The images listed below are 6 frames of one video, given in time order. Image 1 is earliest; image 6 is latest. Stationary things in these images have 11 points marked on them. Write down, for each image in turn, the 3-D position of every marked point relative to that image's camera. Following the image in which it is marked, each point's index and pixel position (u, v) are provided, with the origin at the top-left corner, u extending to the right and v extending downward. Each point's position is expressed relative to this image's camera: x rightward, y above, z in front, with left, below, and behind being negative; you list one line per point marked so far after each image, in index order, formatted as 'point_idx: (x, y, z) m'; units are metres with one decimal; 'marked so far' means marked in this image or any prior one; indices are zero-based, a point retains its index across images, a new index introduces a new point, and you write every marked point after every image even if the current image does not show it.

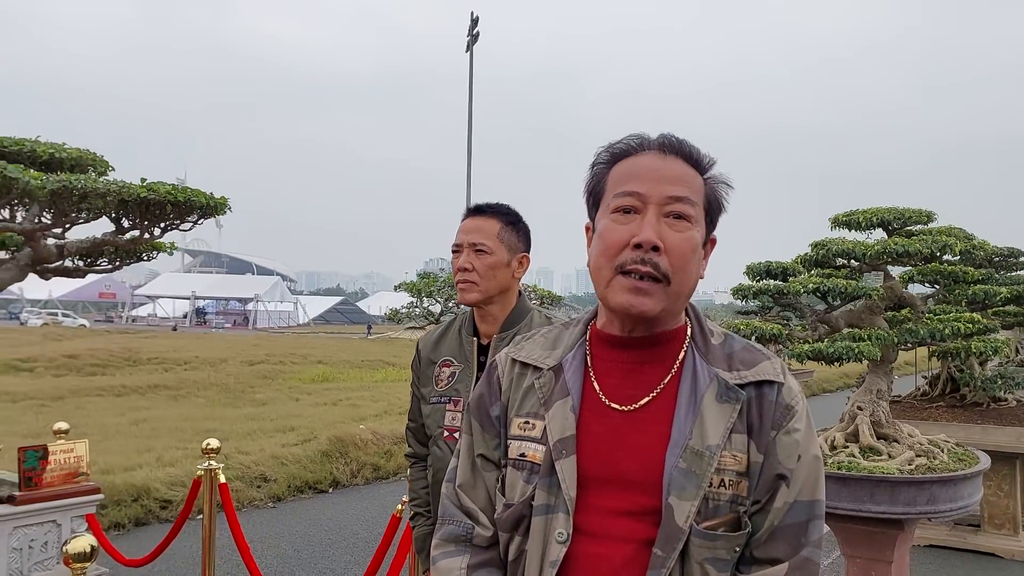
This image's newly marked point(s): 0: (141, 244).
0: (-2.0, +0.2, +4.4) m
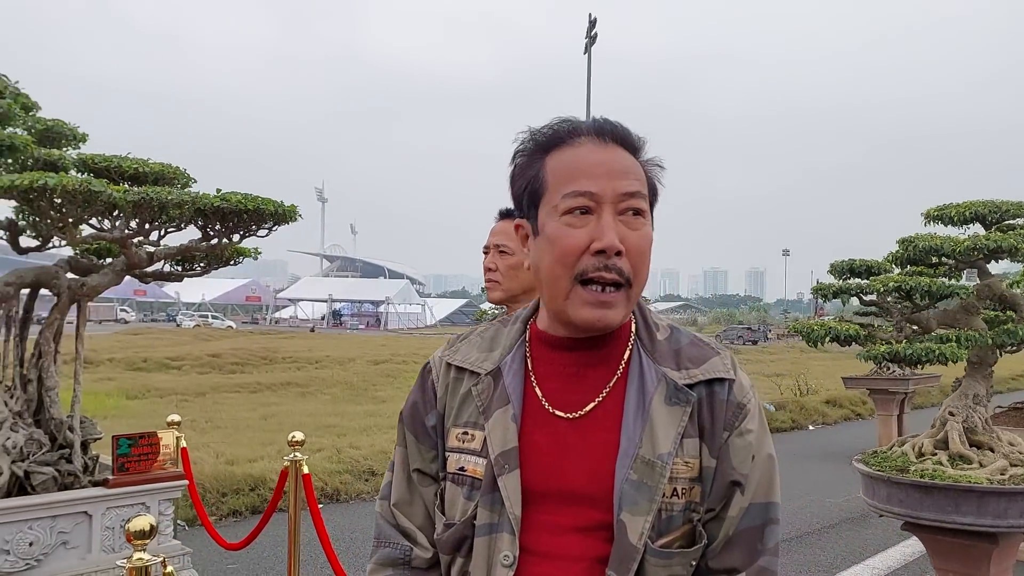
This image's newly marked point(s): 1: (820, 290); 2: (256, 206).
0: (-1.7, +0.2, +4.8) m
1: (+2.1, 0.0, +5.7) m
2: (-1.4, +0.4, +4.3) m
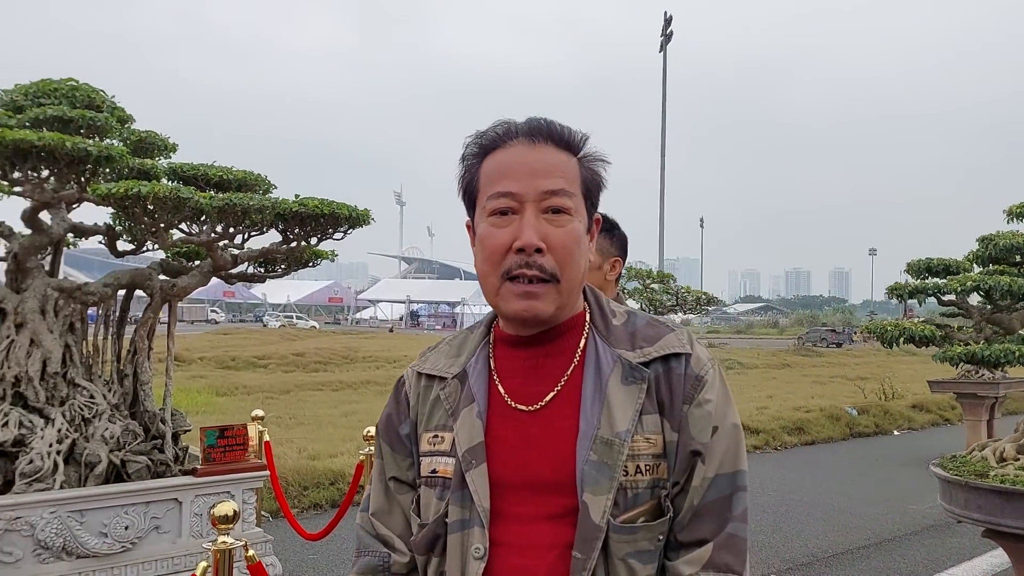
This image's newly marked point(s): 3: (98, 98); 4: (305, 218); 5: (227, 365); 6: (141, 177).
0: (-1.3, +0.2, +5.0) m
1: (+2.6, 0.0, +5.6) m
2: (-1.0, +0.4, +4.5) m
3: (-2.3, +1.1, +4.6) m
4: (-1.1, +0.4, +4.5) m
5: (-4.8, -1.3, +14.1) m
6: (-2.0, +0.6, +4.5) m
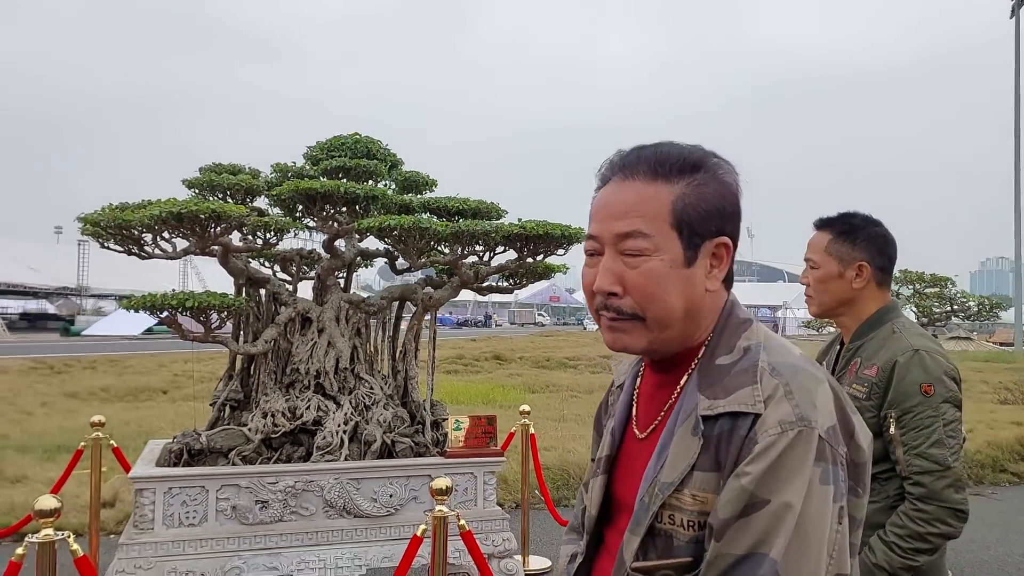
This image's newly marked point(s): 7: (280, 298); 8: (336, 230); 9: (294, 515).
0: (+0.2, +0.1, +5.7) m
1: (+3.9, 0.0, +4.7) m
2: (+0.2, +0.4, +5.1) m
3: (-1.0, +1.0, +5.7) m
4: (+0.1, +0.3, +5.2) m
5: (+0.3, -1.4, +15.4) m
6: (-0.7, +0.5, +5.5) m
7: (-1.6, -0.1, +5.7) m
8: (-1.2, +0.4, +5.4) m
9: (-1.3, -1.4, +5.0) m
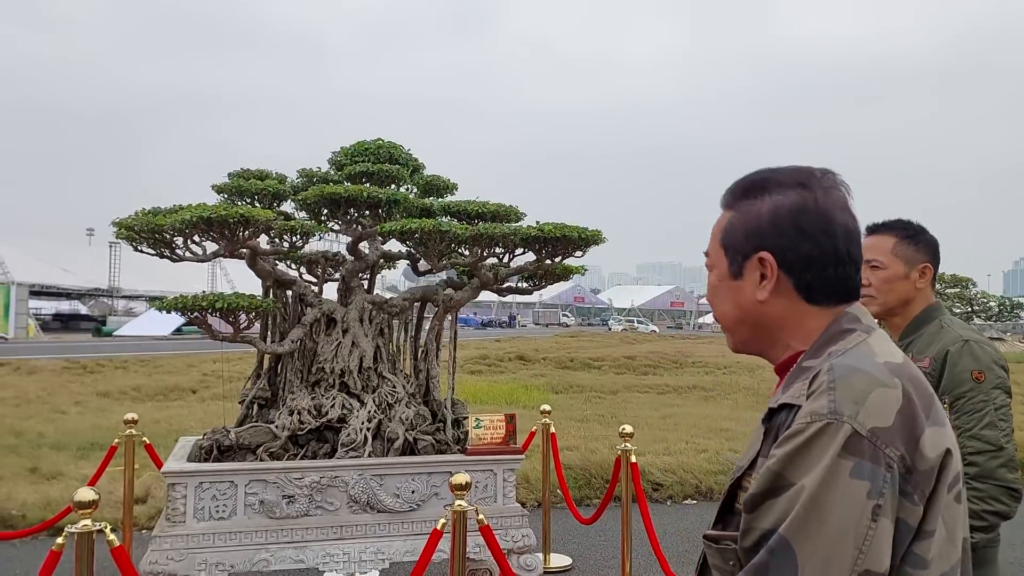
0: (+0.3, +0.1, +5.8) m
1: (+4.0, 0.0, +4.7) m
2: (+0.4, +0.3, +5.3) m
3: (-0.8, +1.0, +5.9) m
4: (+0.2, +0.3, +5.3) m
5: (+0.7, -1.4, +15.5) m
6: (-0.6, +0.5, +5.7) m
7: (-1.5, -0.1, +5.8) m
8: (-1.0, +0.4, +5.6) m
9: (-1.2, -1.4, +5.2) m
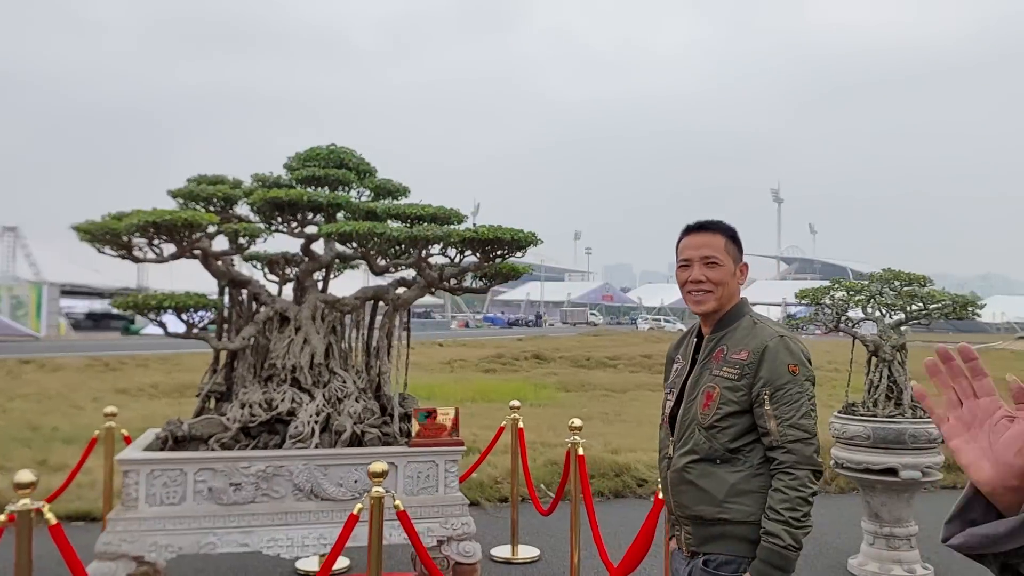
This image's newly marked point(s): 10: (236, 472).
0: (-0.1, +0.1, +6.0) m
1: (+3.6, 0.0, +4.8) m
2: (-0.1, +0.4, +5.5) m
3: (-1.2, +1.0, +6.1) m
4: (-0.2, +0.3, +5.5) m
5: (+0.7, -1.4, +15.7) m
6: (-1.0, +0.5, +5.9) m
7: (-1.8, -0.1, +6.1) m
8: (-1.4, +0.4, +5.9) m
9: (-1.6, -1.4, +5.5) m
10: (-1.8, -1.2, +5.4) m
